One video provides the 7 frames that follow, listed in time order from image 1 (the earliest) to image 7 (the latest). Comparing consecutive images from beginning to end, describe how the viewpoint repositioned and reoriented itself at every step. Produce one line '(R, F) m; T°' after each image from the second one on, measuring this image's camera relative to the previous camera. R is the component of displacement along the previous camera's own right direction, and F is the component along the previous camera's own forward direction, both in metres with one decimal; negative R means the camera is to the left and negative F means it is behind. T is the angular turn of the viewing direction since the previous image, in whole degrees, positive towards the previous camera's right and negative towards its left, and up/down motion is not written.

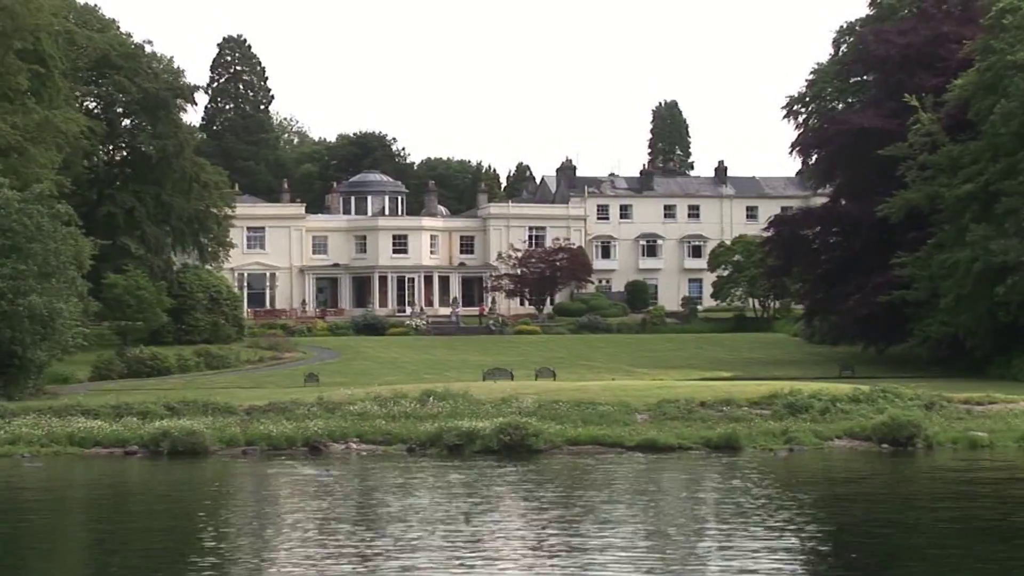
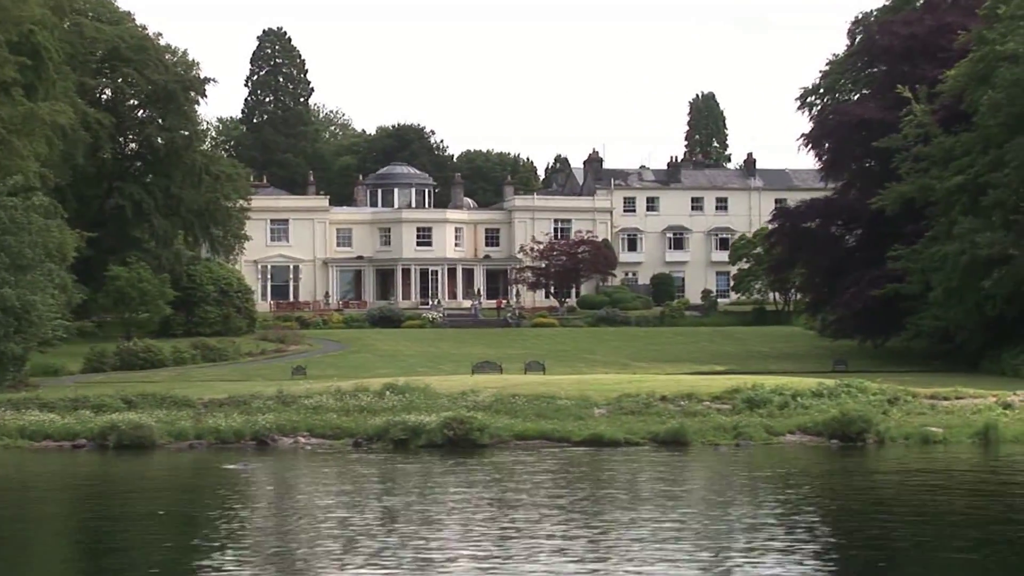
(+1.4, +0.3) m; -1°
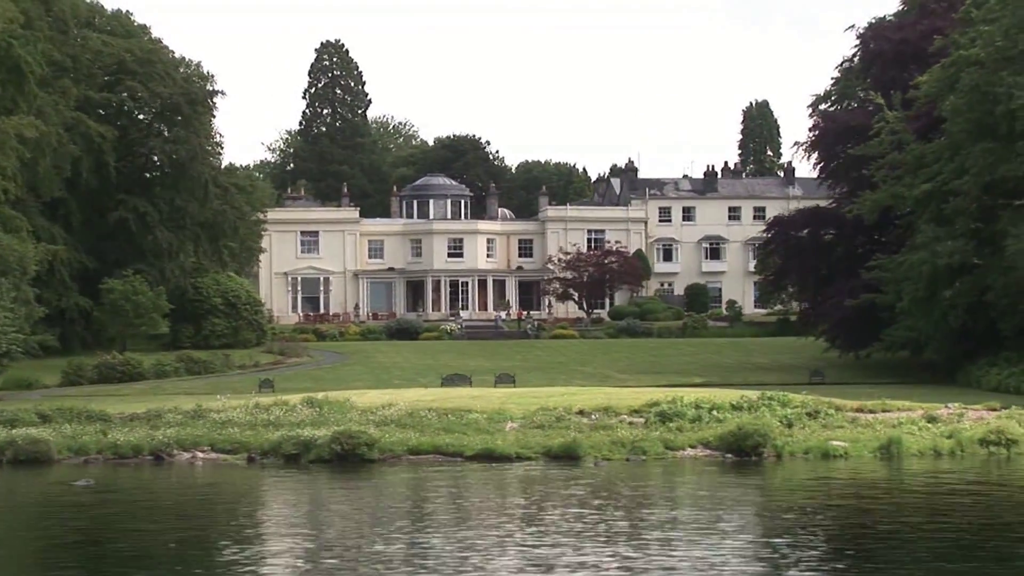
(+2.4, +0.4) m; -2°
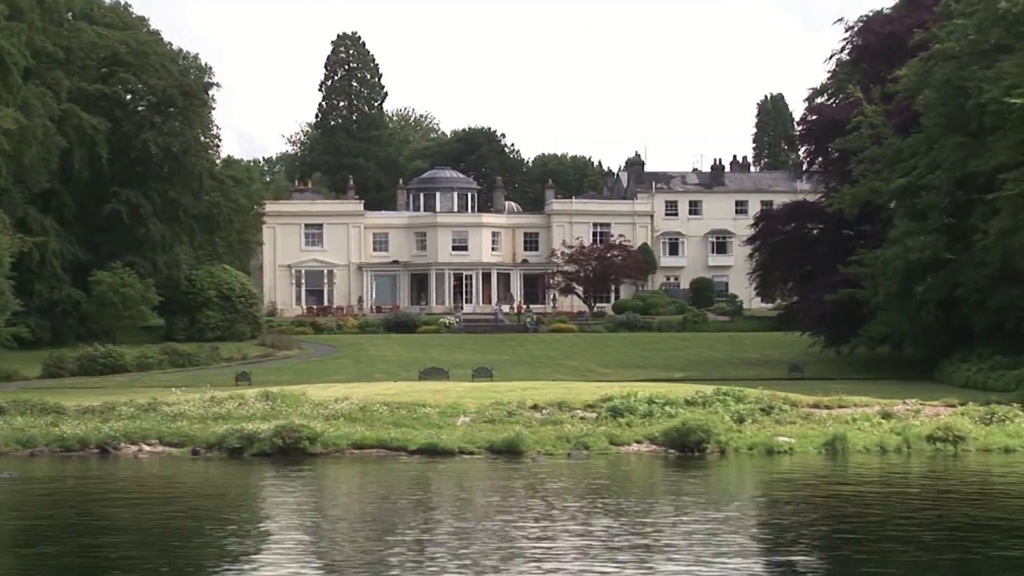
(+1.0, +0.1) m; 0°
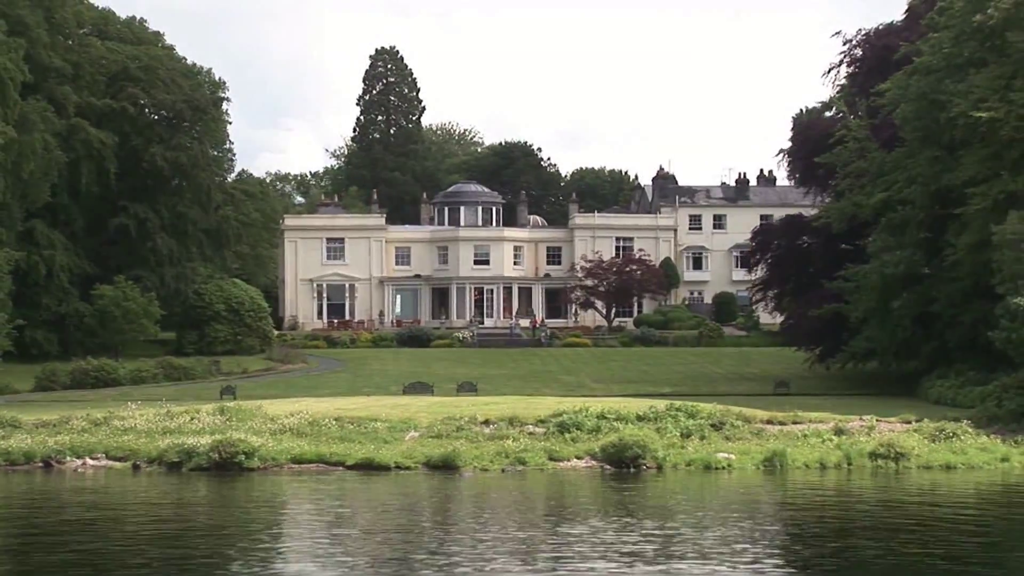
(+1.4, +0.1) m; -1°
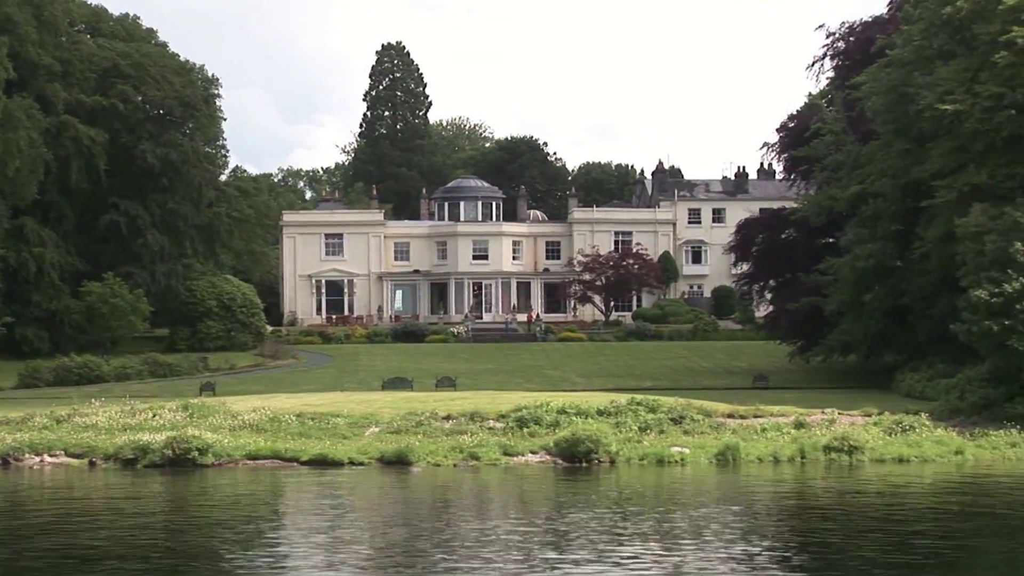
(+0.8, 0.0) m; 0°
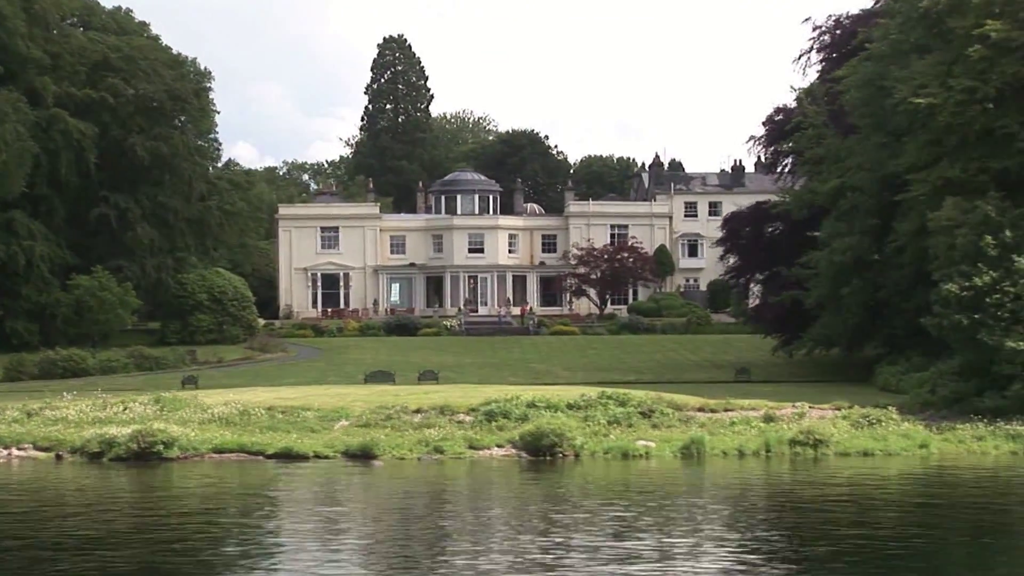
(+0.5, 0.0) m; 0°
